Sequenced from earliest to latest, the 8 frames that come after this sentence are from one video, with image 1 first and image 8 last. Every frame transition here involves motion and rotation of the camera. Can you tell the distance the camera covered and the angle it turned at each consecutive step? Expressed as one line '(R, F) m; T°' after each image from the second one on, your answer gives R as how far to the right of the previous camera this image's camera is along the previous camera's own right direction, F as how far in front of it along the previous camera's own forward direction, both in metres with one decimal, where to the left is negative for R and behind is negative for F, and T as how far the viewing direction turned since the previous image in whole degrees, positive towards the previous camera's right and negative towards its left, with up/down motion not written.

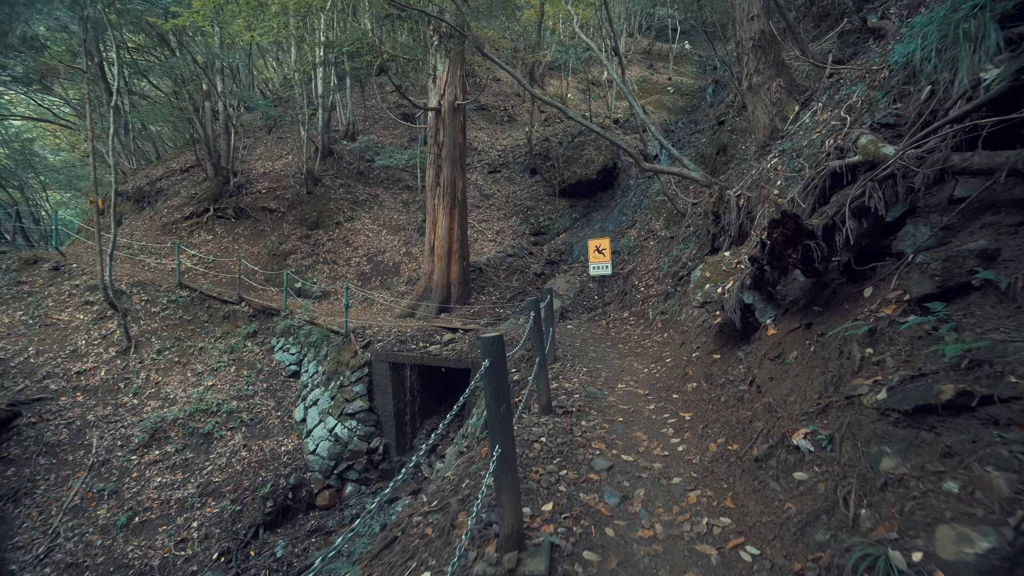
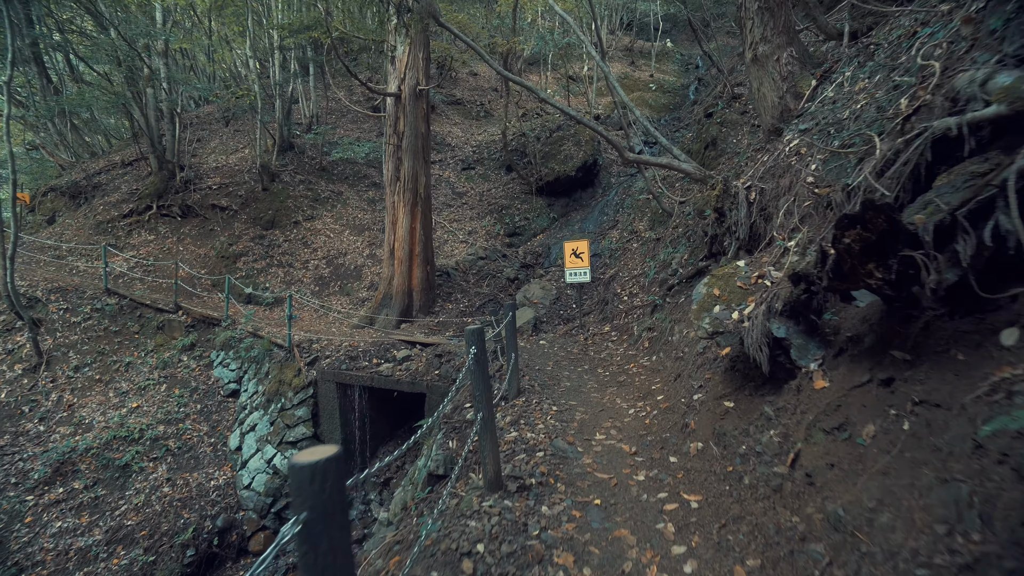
(+0.3, +1.2) m; +2°
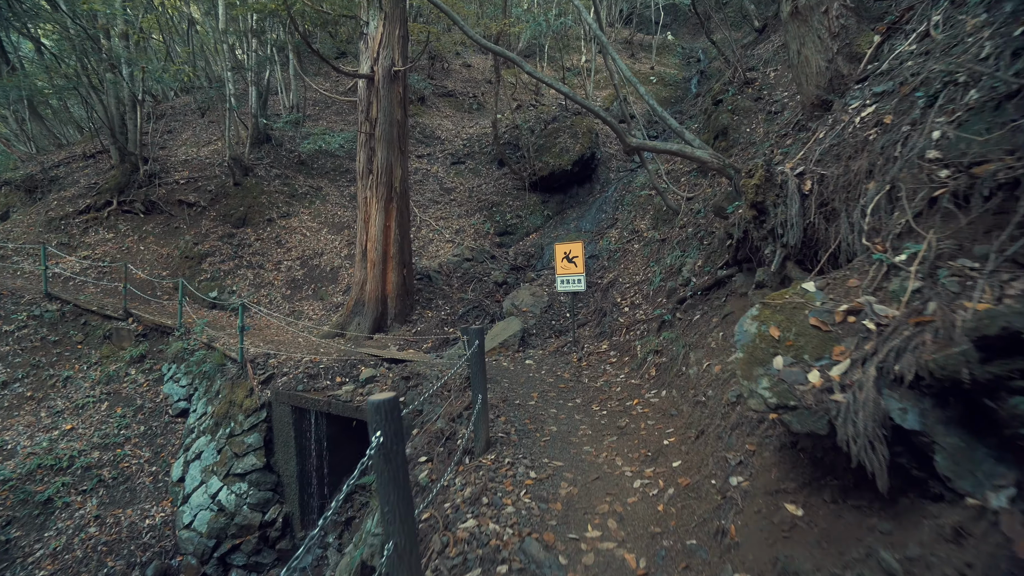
(+0.2, +1.1) m; 0°
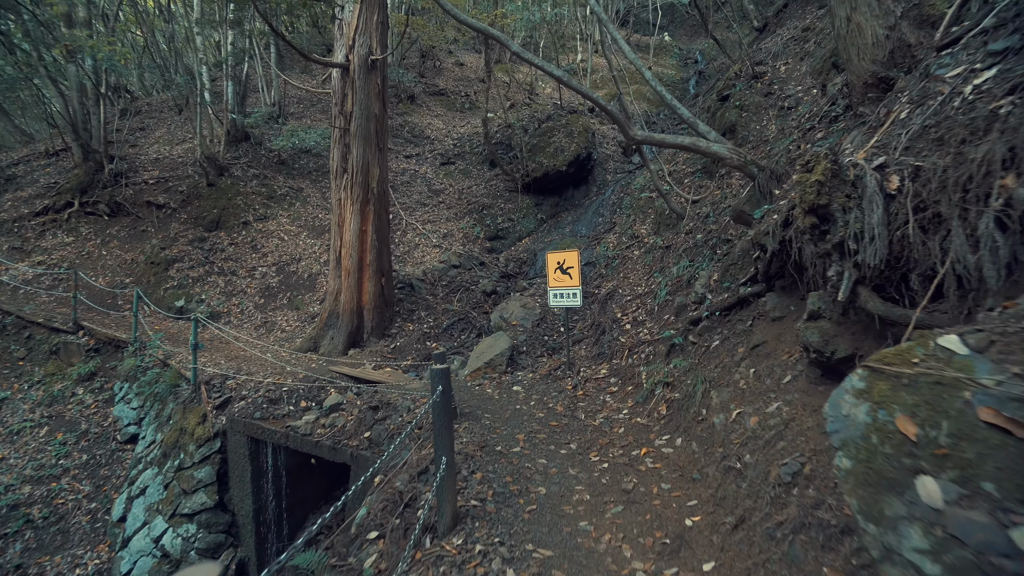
(+0.1, +0.9) m; +1°
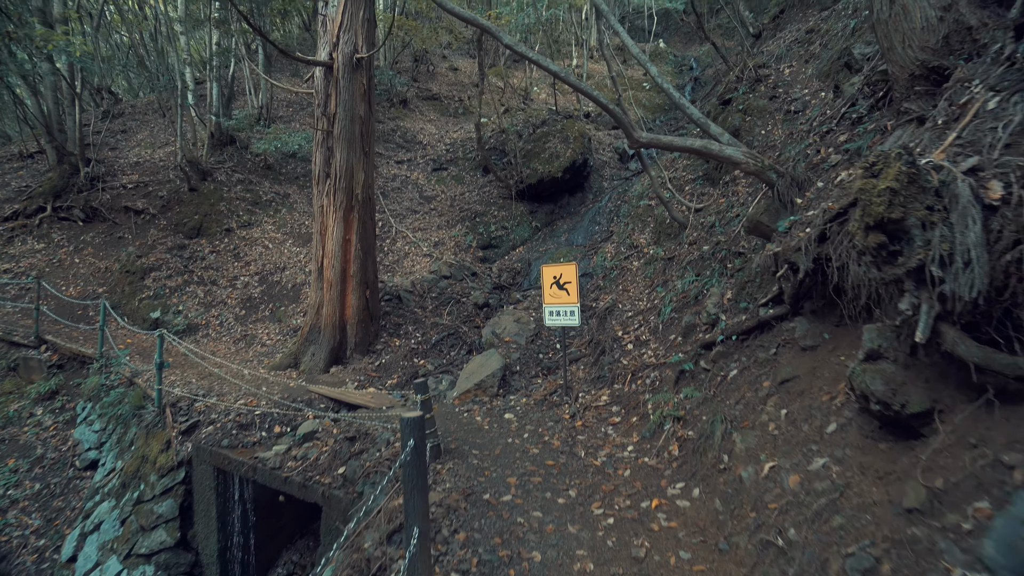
(0.0, +0.5) m; +1°
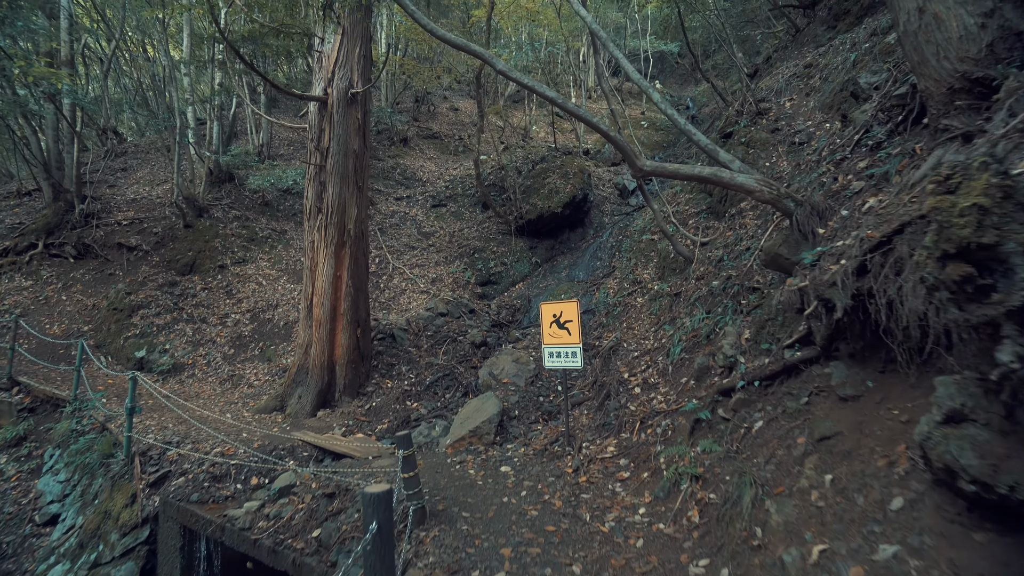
(0.0, +0.4) m; 0°
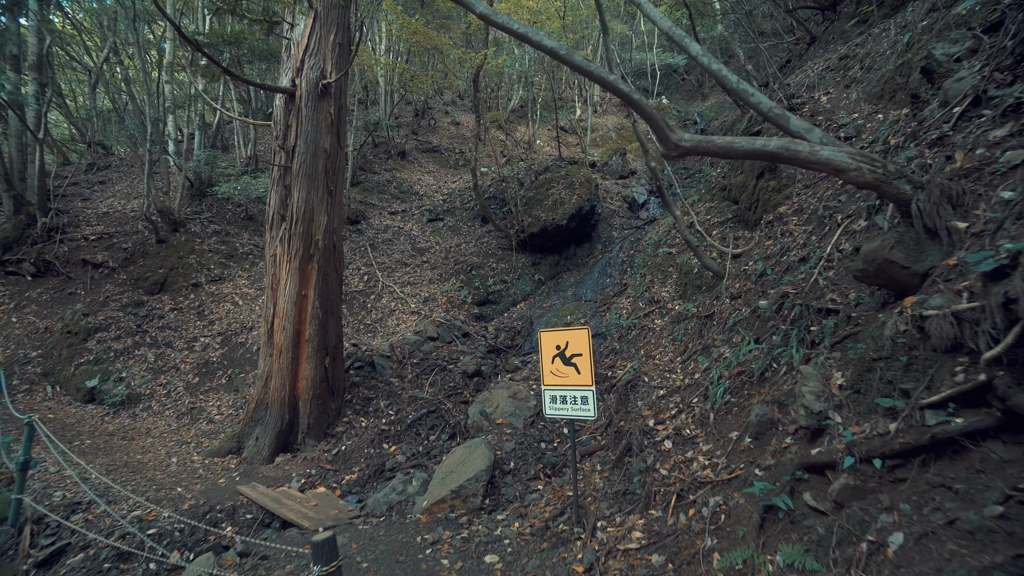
(+0.1, +1.2) m; -1°
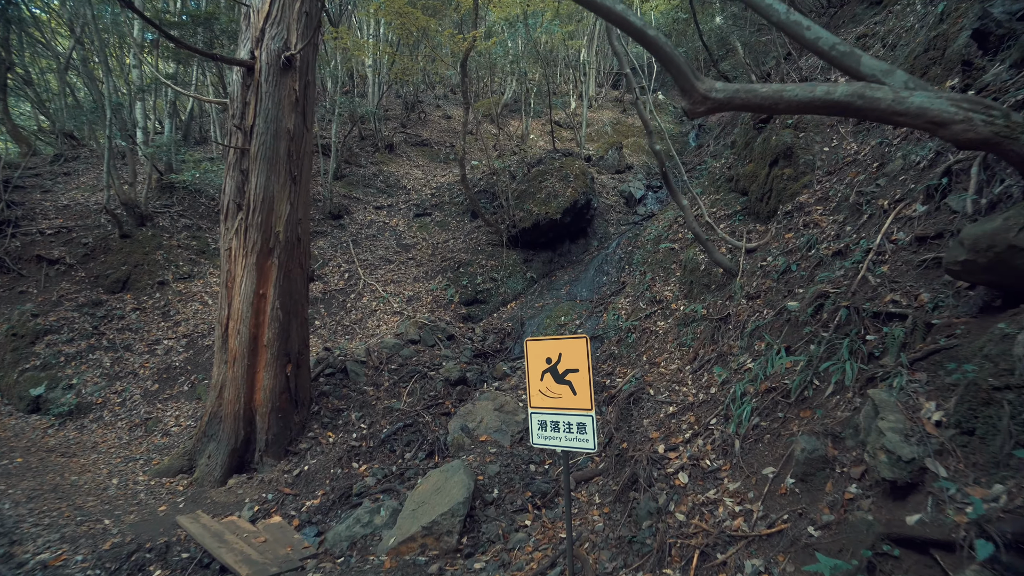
(+0.1, +0.8) m; +1°
